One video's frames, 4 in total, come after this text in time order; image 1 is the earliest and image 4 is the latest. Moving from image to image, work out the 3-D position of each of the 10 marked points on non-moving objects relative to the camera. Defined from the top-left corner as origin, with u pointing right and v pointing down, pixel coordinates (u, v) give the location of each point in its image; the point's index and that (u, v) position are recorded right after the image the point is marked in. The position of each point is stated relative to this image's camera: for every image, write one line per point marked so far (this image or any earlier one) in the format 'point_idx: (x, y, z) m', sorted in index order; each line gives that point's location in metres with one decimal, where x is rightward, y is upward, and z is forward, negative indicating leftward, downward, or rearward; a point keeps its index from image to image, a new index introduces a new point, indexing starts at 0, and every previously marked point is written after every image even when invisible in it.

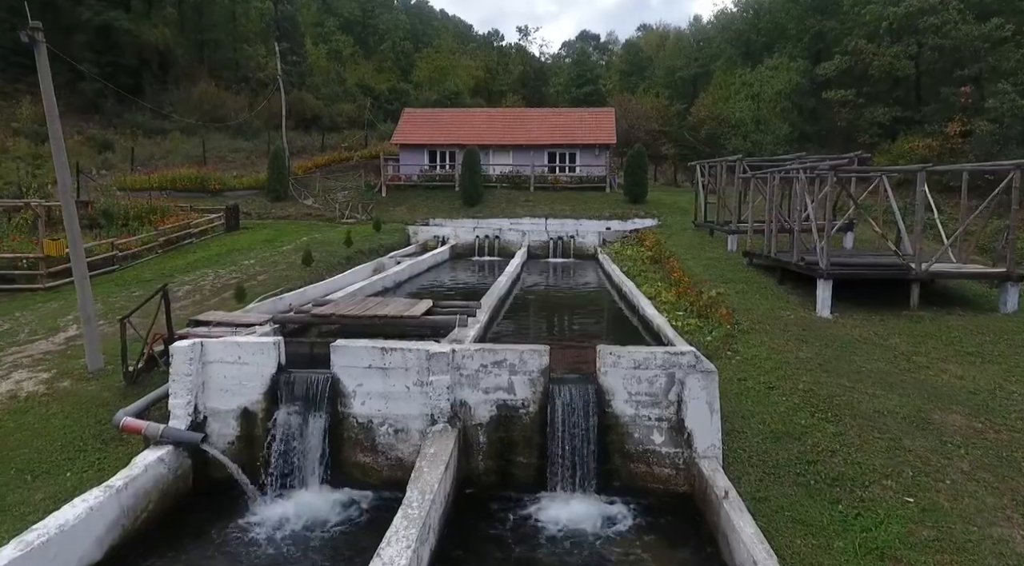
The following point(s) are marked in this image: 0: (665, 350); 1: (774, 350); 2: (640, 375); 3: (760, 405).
0: (+1.5, -0.7, +6.9) m
1: (+3.7, -1.0, +9.9) m
2: (+1.3, -0.9, +7.0) m
3: (+2.9, -1.4, +8.1) m
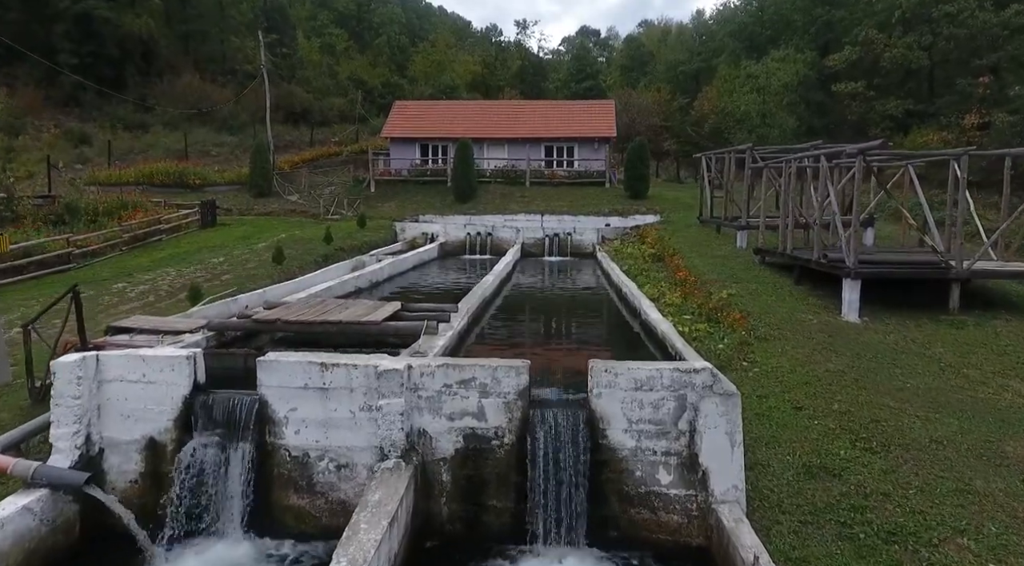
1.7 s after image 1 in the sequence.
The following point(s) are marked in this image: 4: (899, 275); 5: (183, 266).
0: (+1.3, -0.7, +5.5) m
1: (+3.5, -1.0, +8.5) m
2: (+1.0, -0.9, +5.6) m
3: (+2.6, -1.4, +6.7) m
4: (+5.7, +0.1, +10.4) m
5: (-7.6, +0.4, +16.1) m
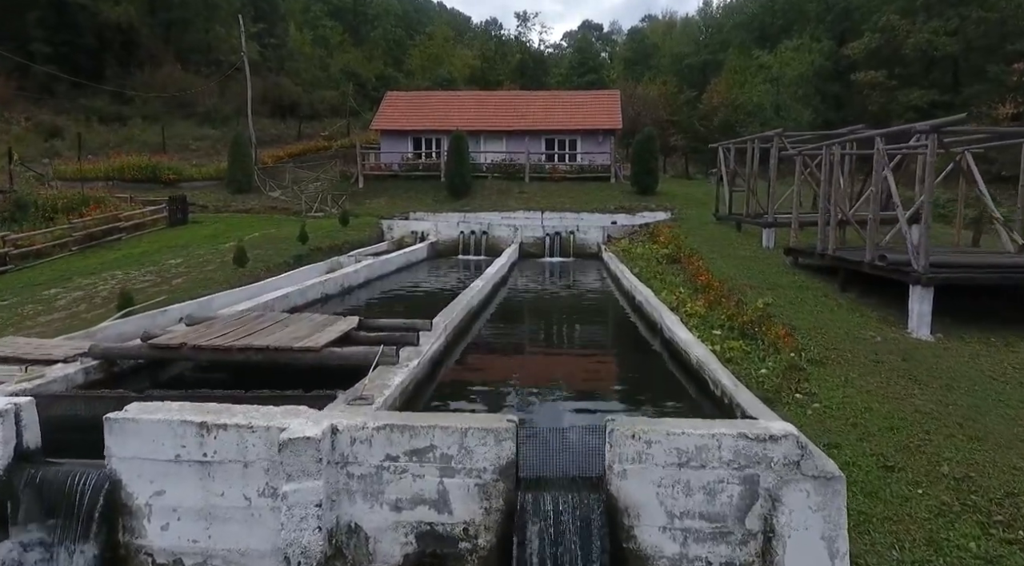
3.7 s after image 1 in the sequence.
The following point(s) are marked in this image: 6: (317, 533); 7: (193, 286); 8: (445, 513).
0: (+1.2, -0.8, +3.6) m
1: (+3.4, -1.1, +6.5) m
2: (+0.9, -1.0, +3.6) m
3: (+2.5, -1.5, +4.8) m
4: (+5.6, 0.0, +8.4) m
5: (-7.7, +0.3, +14.2) m
6: (-1.0, -1.3, +3.7) m
7: (-5.5, 0.0, +12.1) m
8: (-0.4, -1.2, +3.7) m
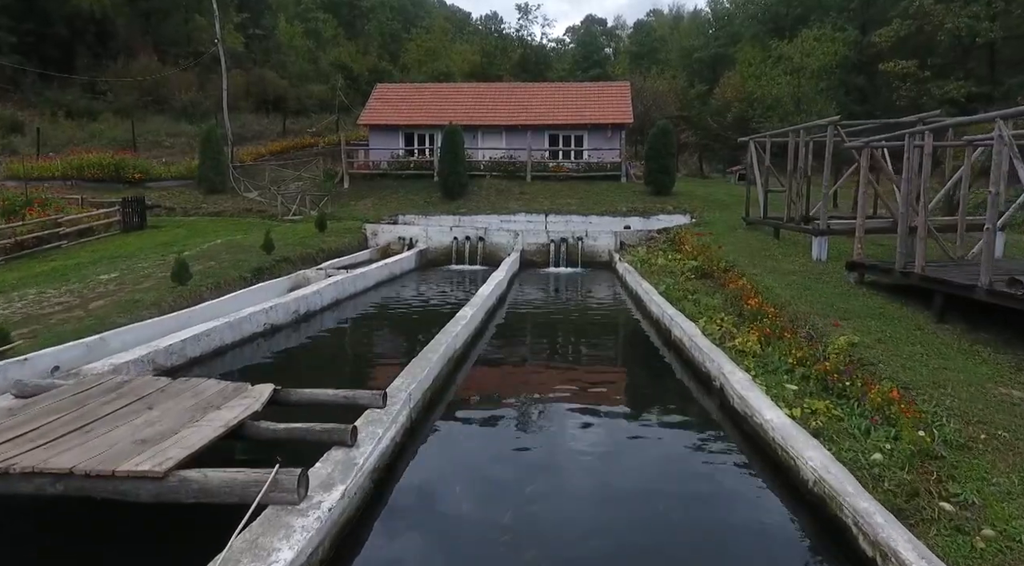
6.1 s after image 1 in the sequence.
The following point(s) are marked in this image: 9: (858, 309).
0: (+1.1, -1.1, +1.1) m
1: (+3.3, -1.4, +4.1) m
2: (+0.9, -1.4, +1.2) m
3: (+2.5, -1.8, +2.3) m
4: (+5.6, -0.3, +5.9) m
5: (-7.7, 0.0, +11.7) m
6: (-1.0, -1.6, +1.3) m
7: (-5.5, -0.4, +9.7) m
8: (-0.4, -1.6, +1.3) m
9: (+4.3, -0.3, +8.8) m
